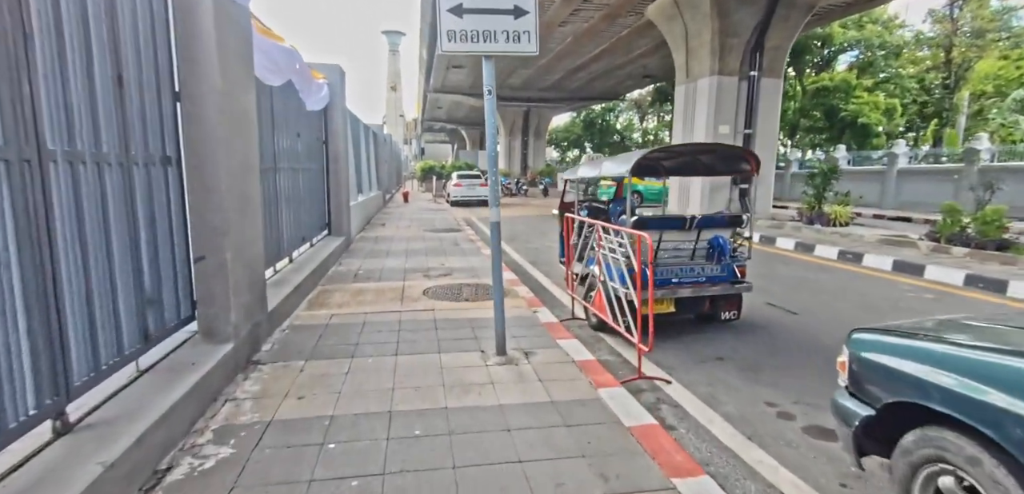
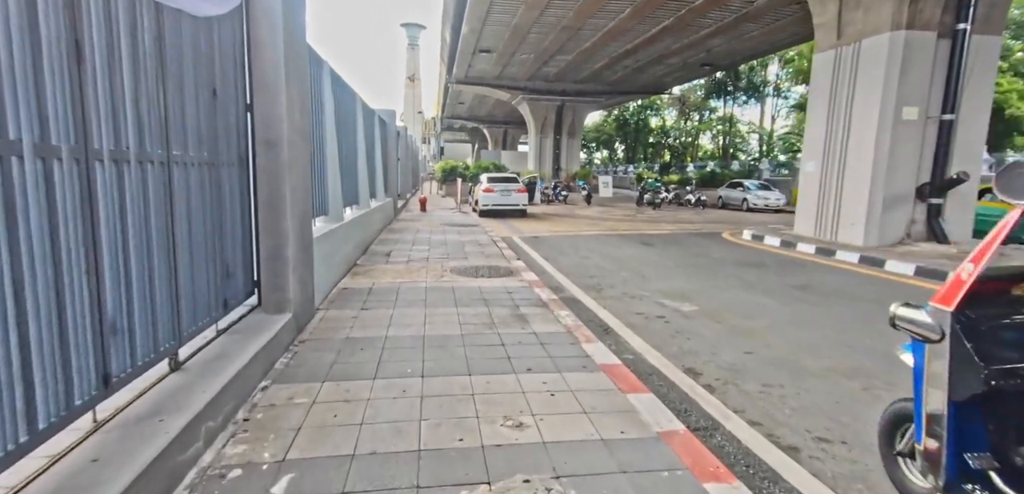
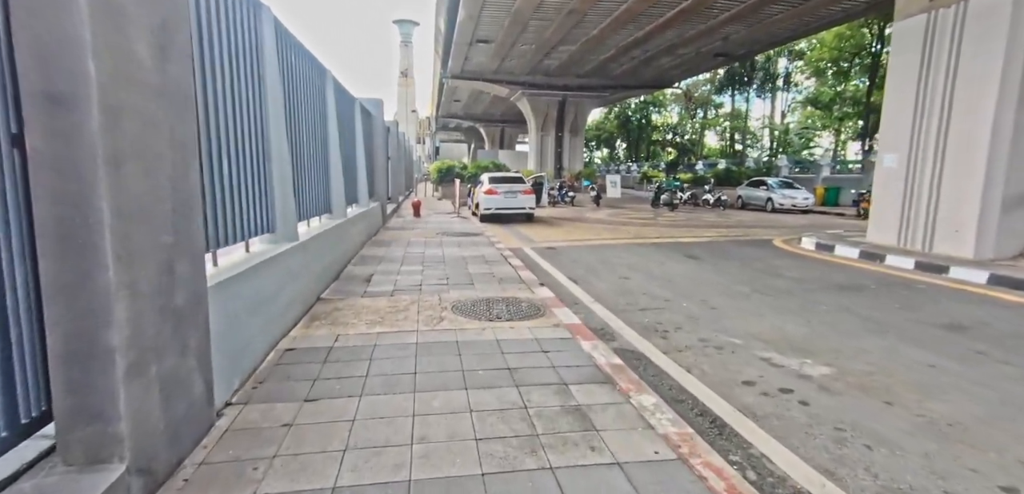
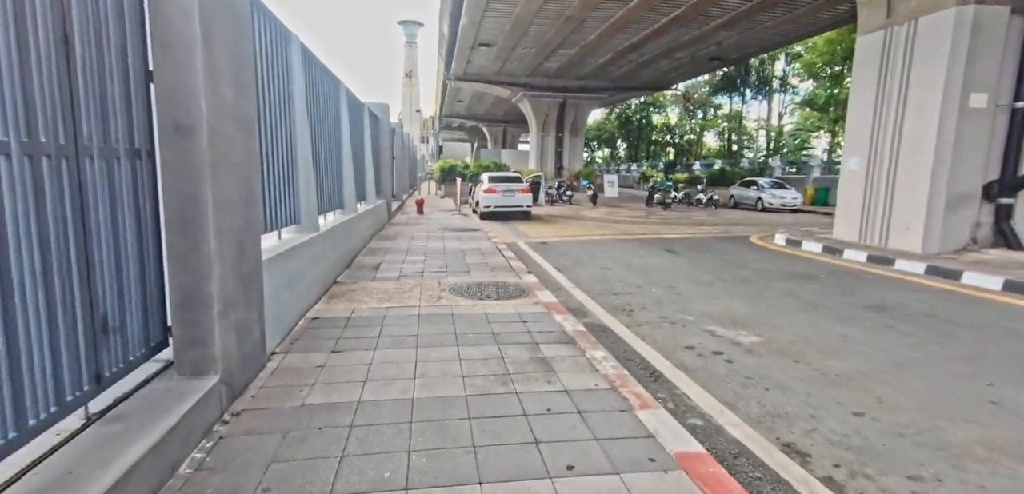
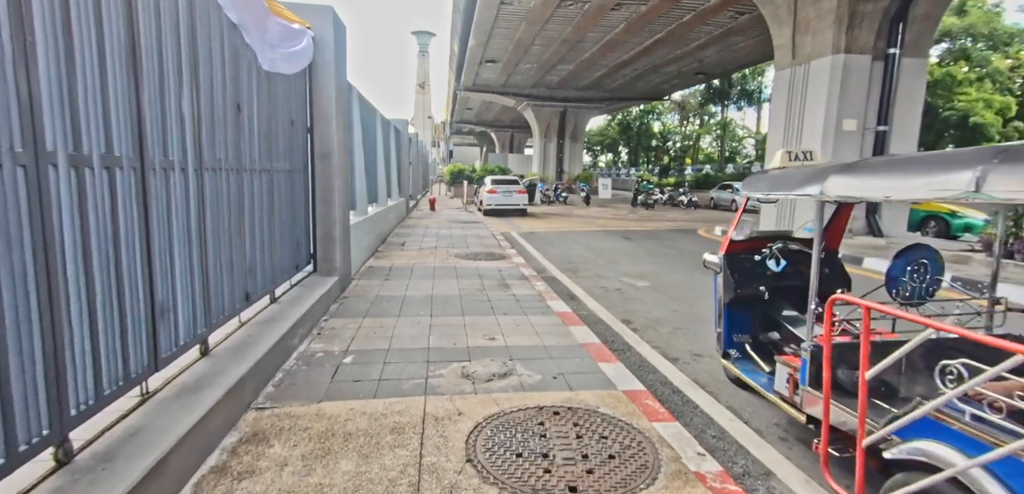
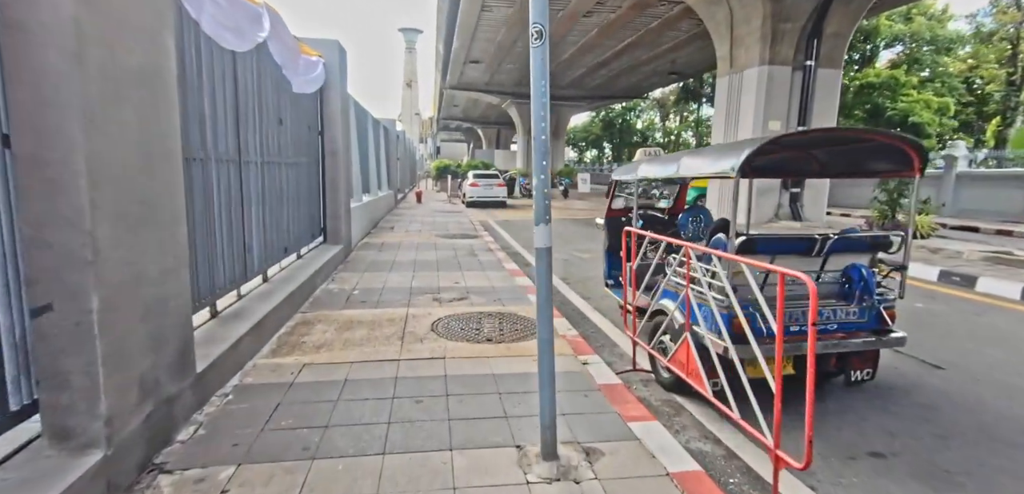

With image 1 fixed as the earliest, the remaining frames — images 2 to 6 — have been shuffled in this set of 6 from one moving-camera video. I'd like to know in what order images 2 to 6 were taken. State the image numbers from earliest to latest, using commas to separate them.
6, 5, 2, 4, 3
